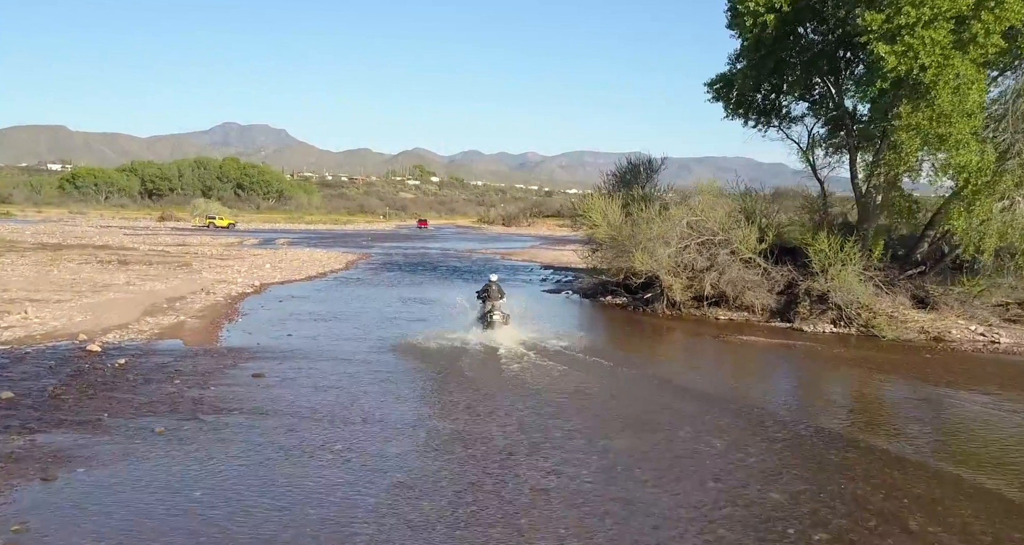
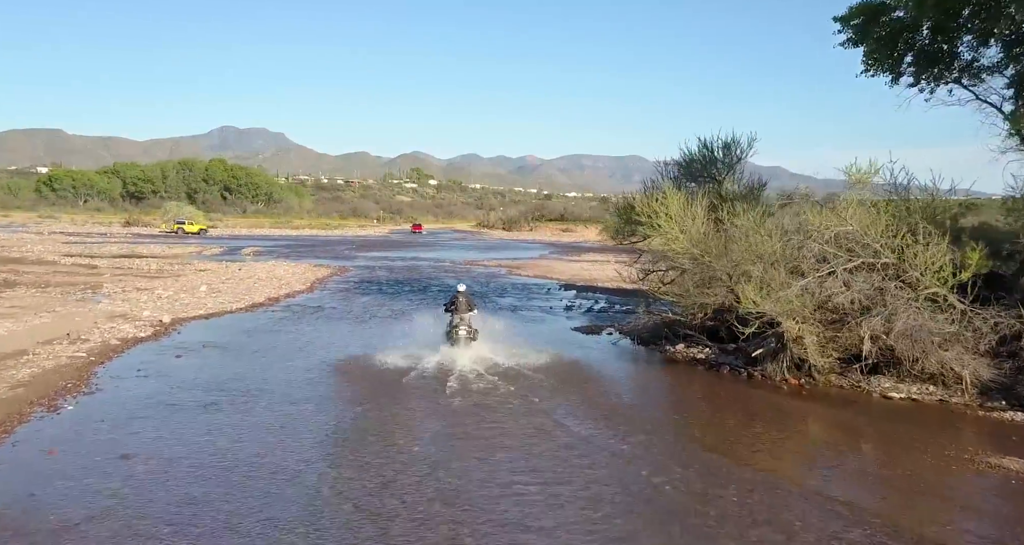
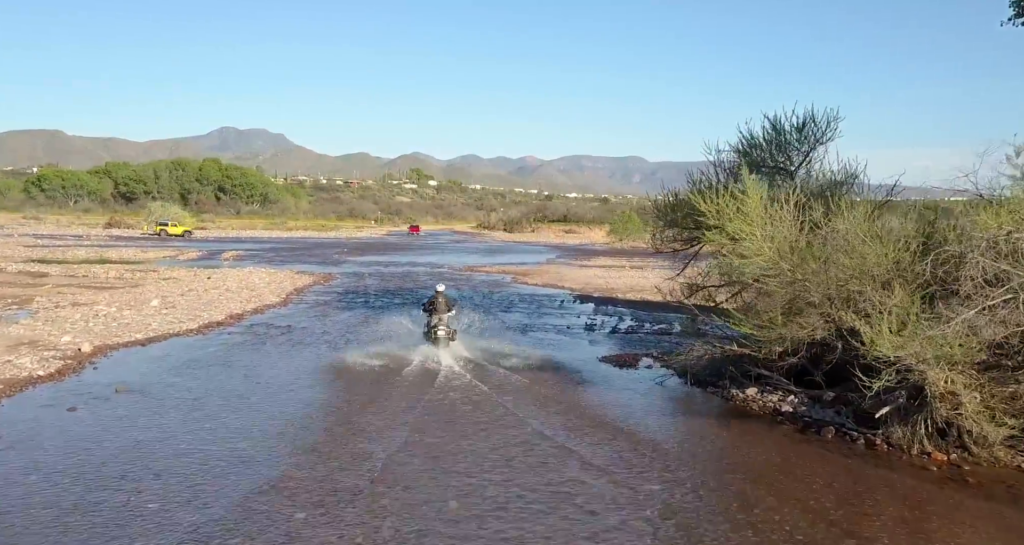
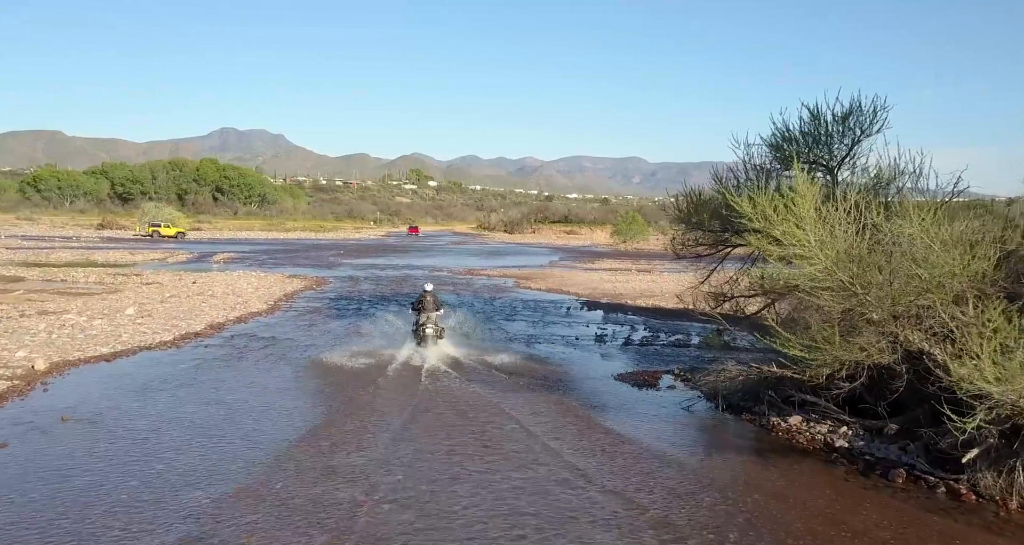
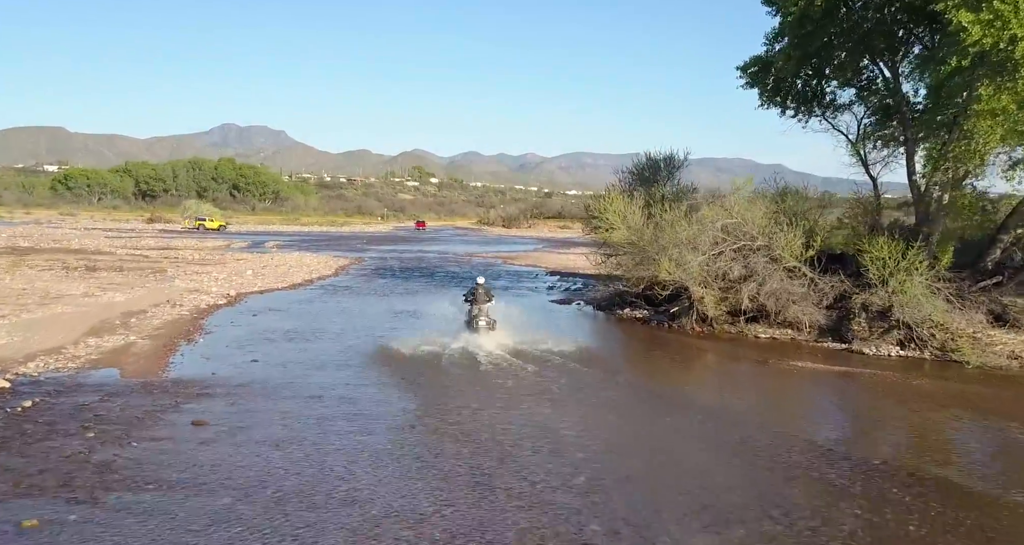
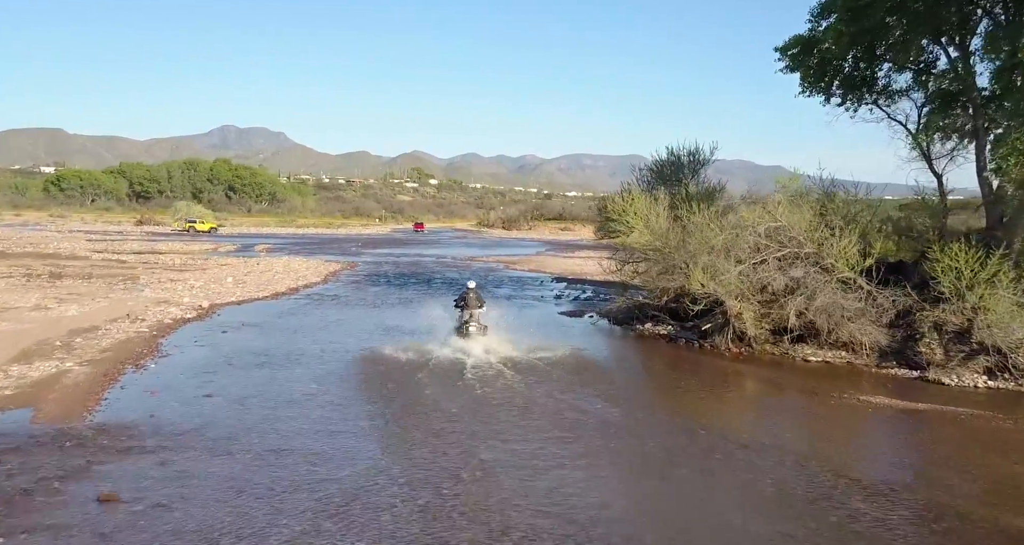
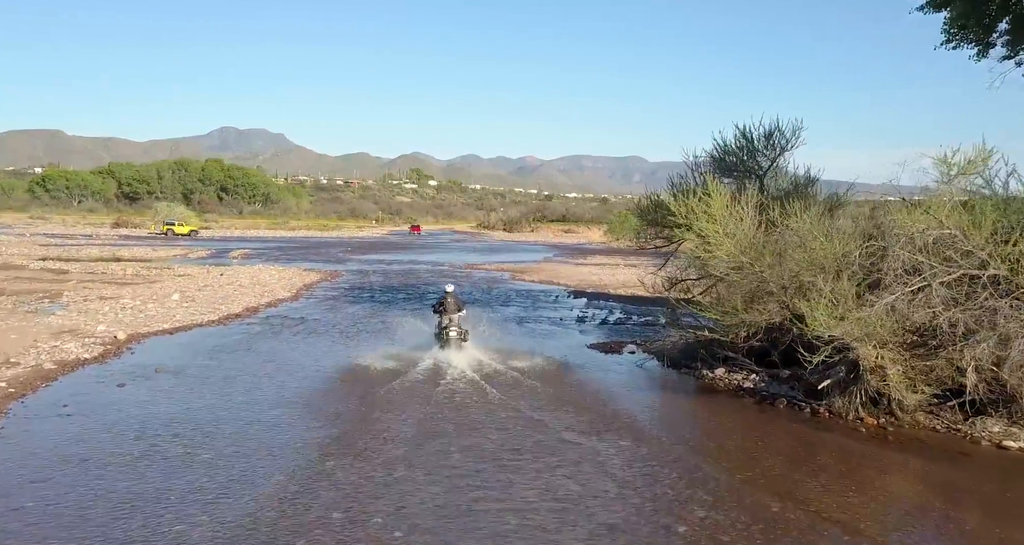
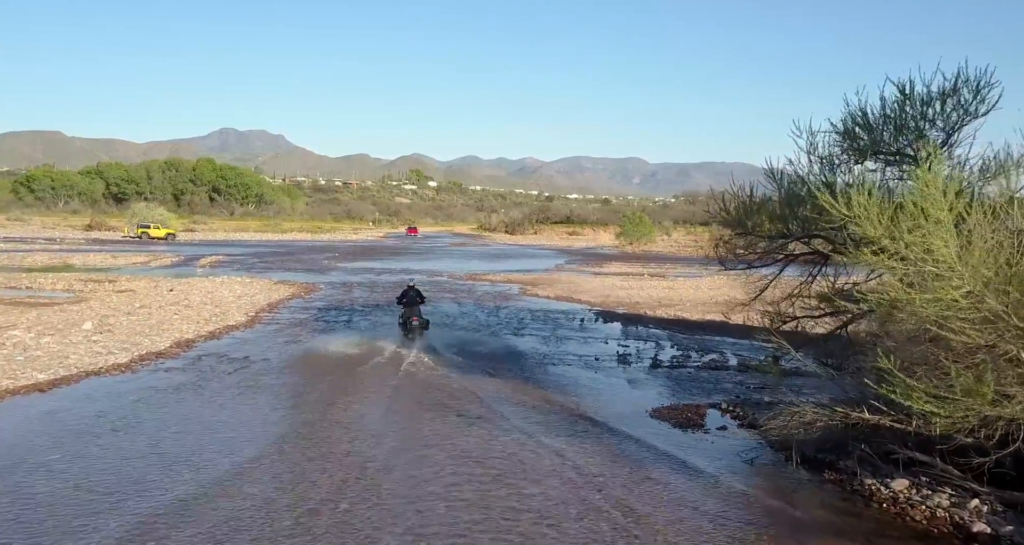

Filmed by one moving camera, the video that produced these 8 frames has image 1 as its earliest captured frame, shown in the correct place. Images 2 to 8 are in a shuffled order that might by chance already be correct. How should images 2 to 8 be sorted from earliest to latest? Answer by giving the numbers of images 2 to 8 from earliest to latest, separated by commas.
5, 6, 2, 7, 3, 4, 8
